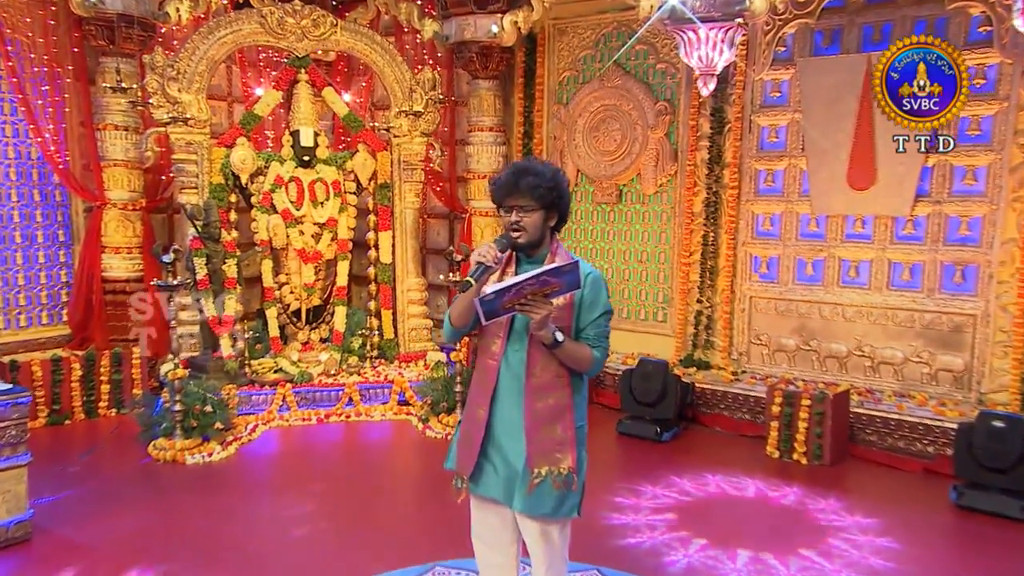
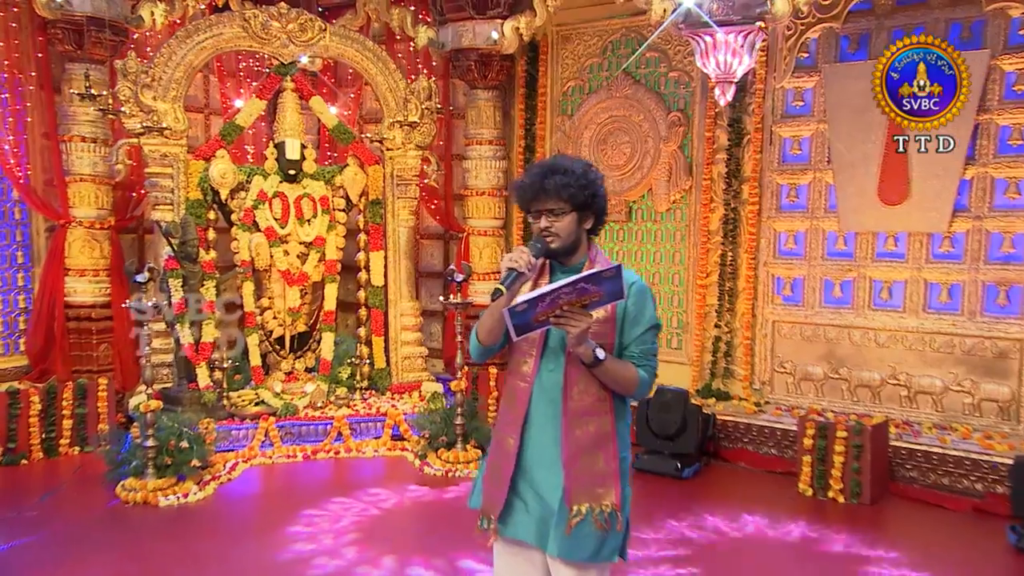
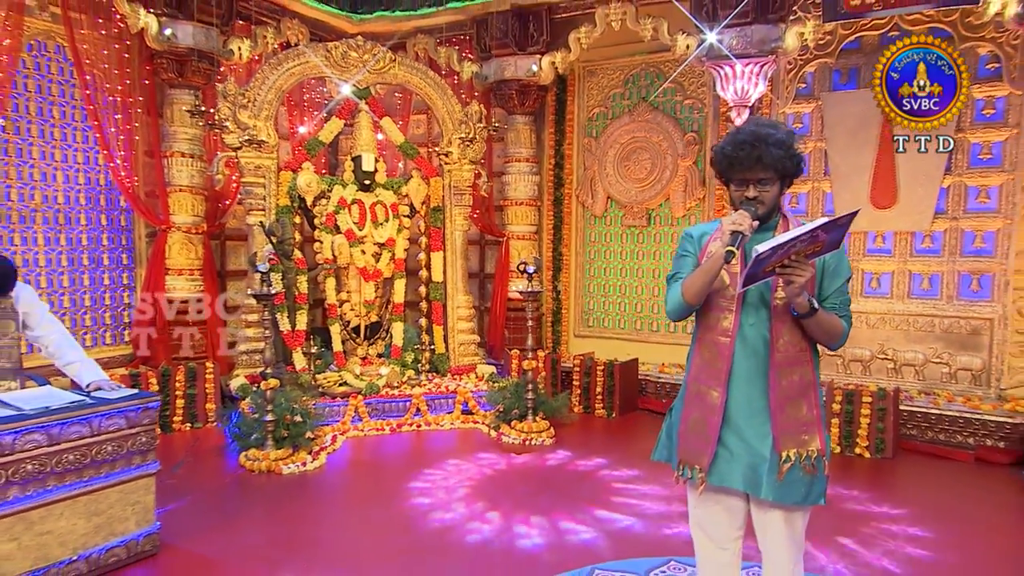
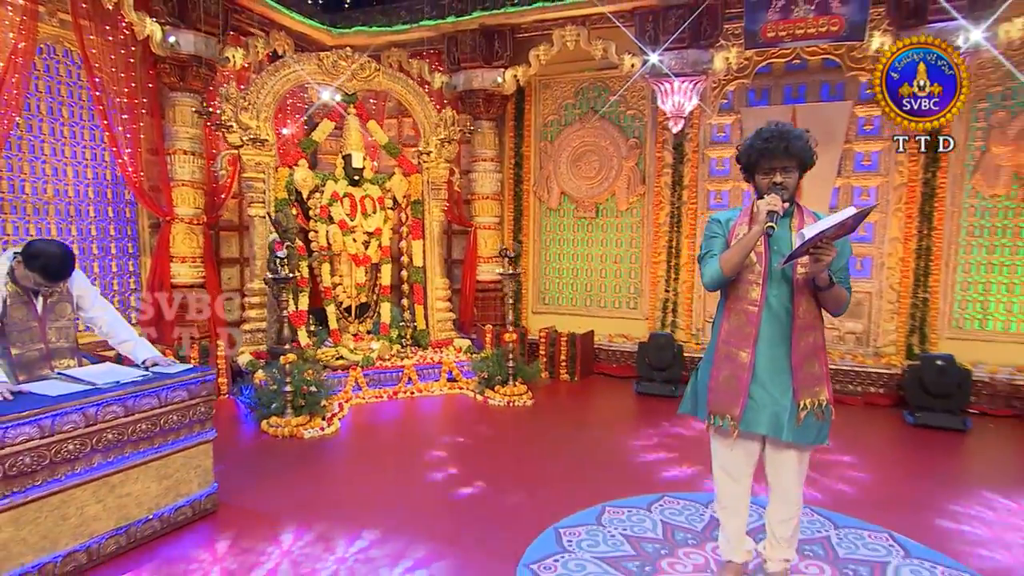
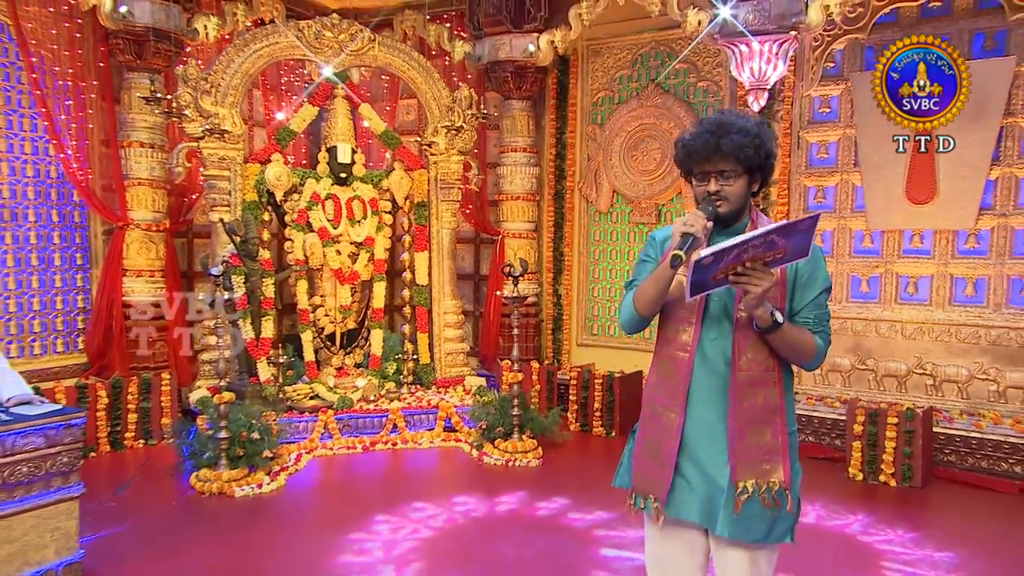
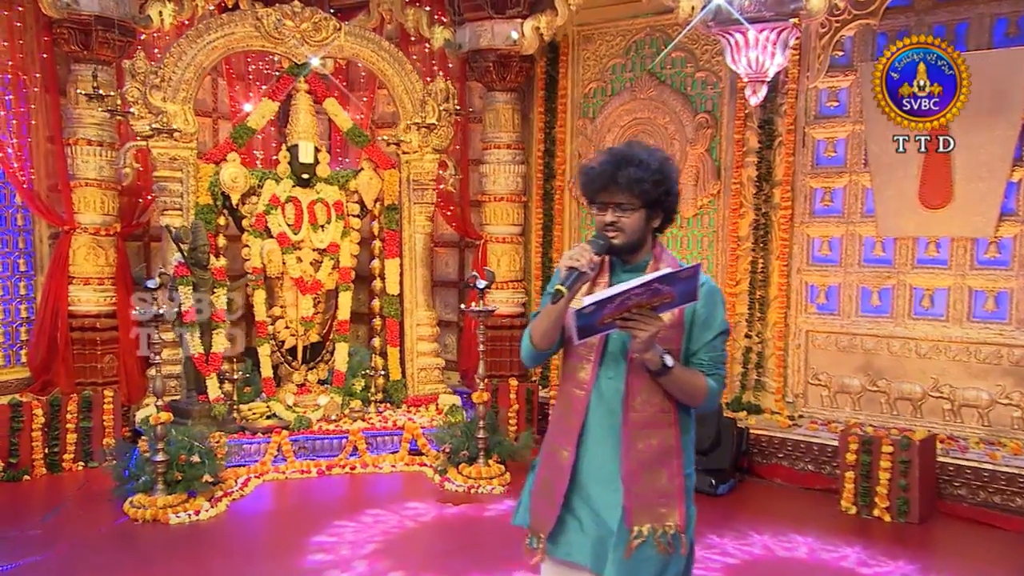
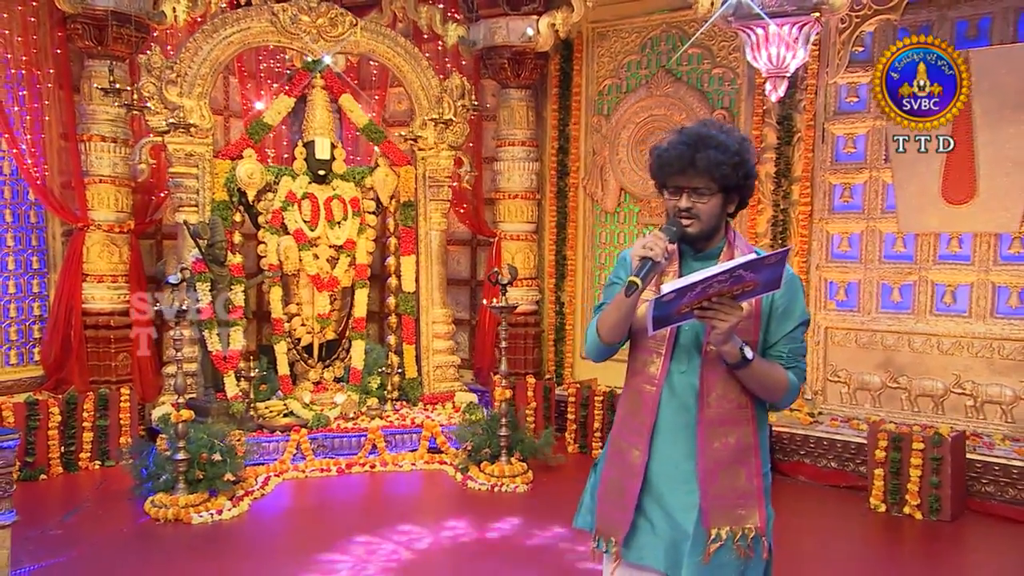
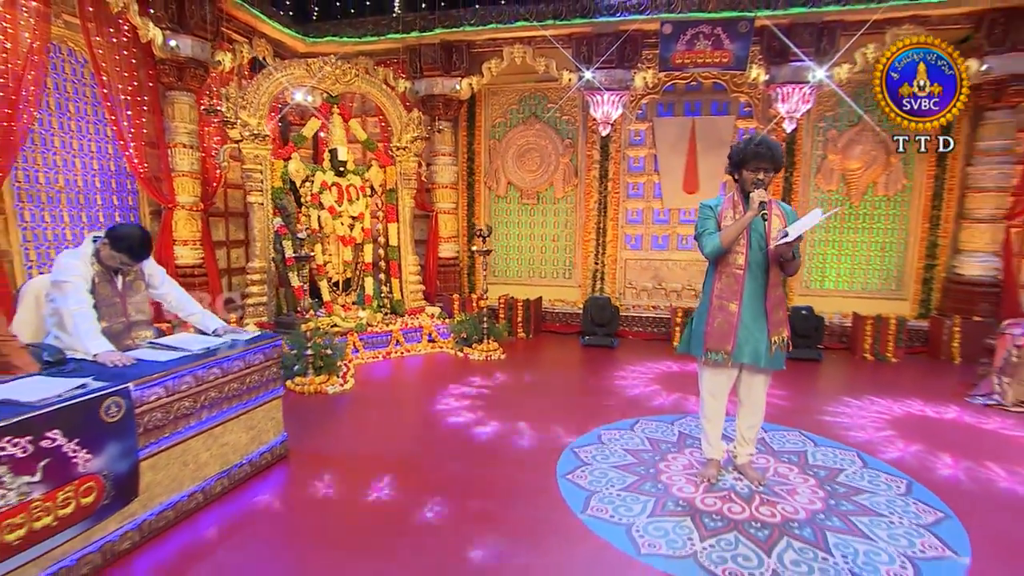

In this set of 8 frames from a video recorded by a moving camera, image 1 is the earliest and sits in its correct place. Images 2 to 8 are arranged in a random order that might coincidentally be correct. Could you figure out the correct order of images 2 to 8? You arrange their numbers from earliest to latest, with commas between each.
2, 6, 7, 5, 3, 4, 8
